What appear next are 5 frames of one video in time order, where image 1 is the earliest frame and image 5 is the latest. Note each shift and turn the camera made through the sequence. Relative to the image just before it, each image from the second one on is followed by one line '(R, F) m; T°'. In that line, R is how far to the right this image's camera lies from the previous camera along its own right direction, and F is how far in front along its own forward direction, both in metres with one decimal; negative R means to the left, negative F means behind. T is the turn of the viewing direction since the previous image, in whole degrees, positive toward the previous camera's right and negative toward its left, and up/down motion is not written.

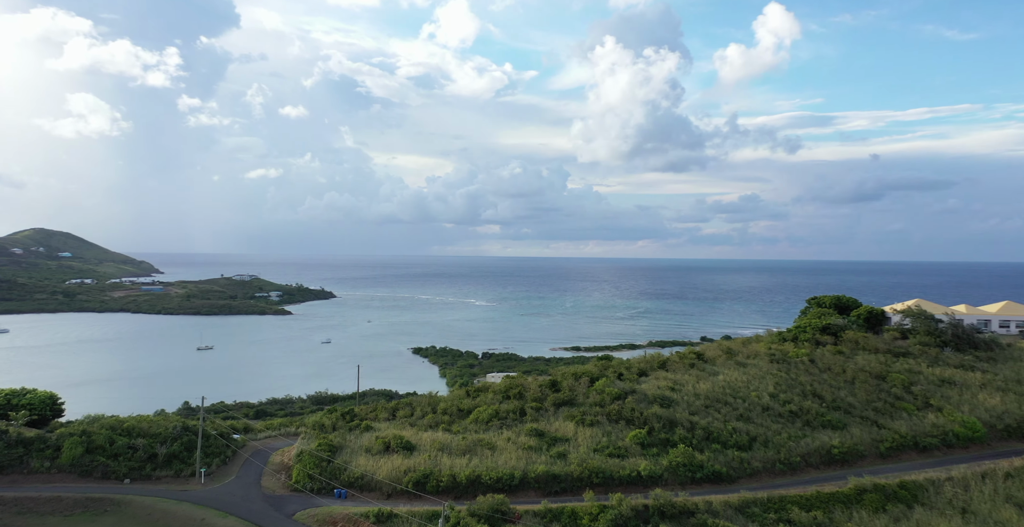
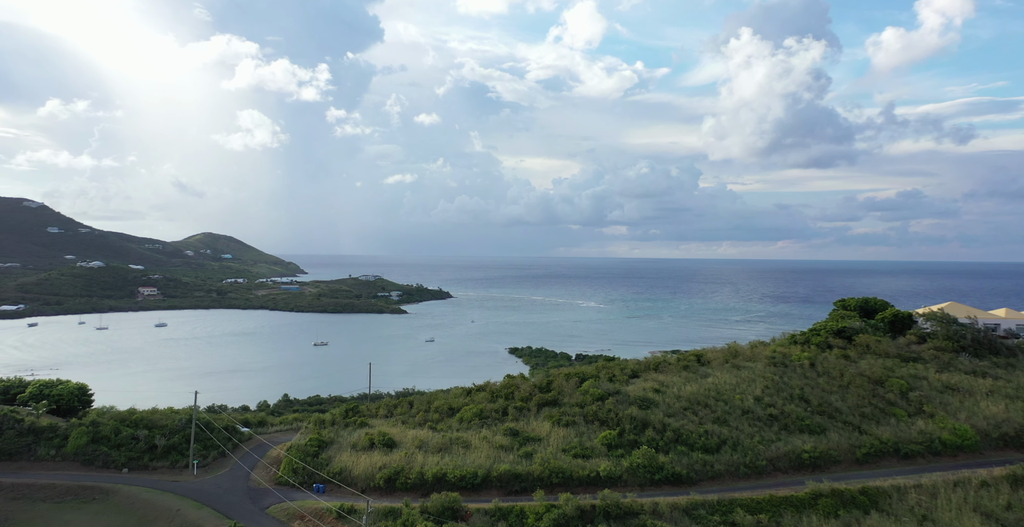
(+1.7, 0.0) m; -3°
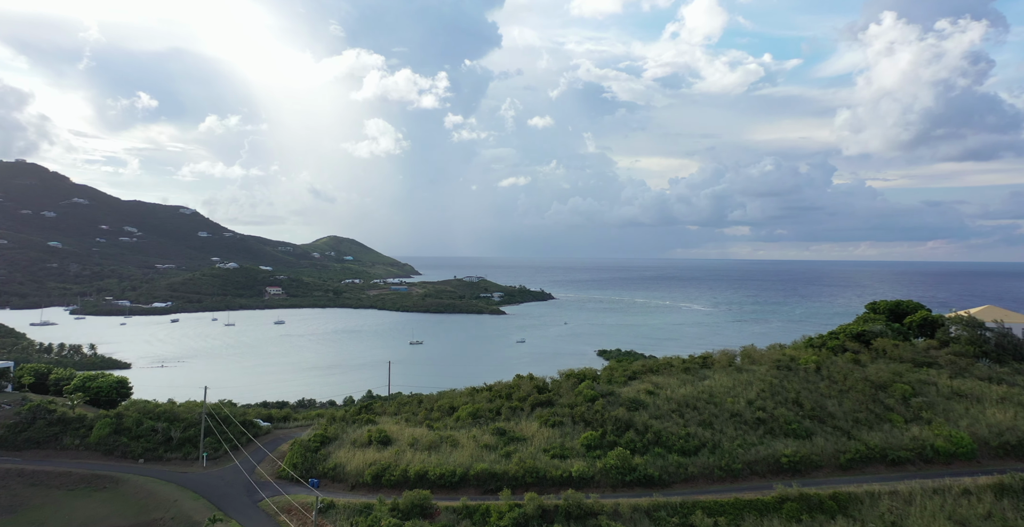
(+1.4, -0.2) m; -3°
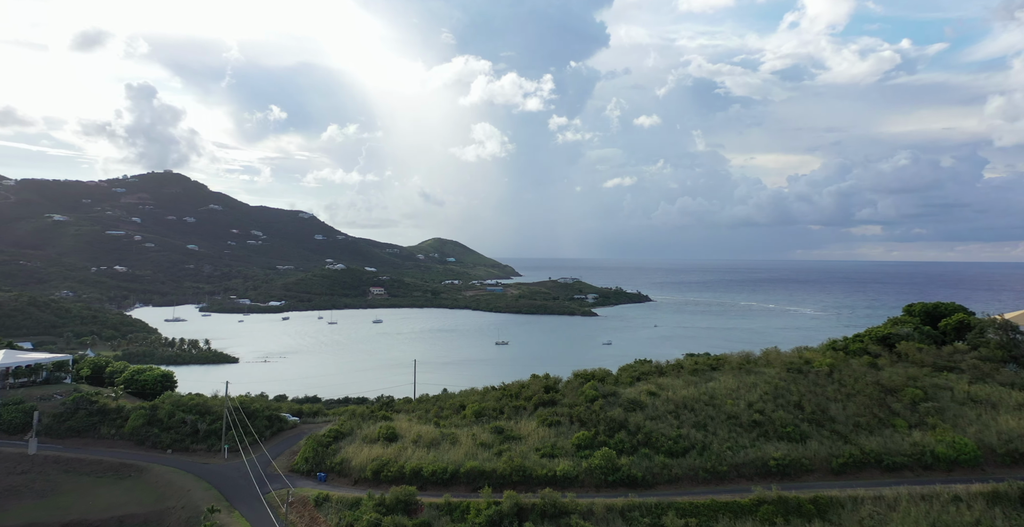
(+1.2, -0.4) m; -3°
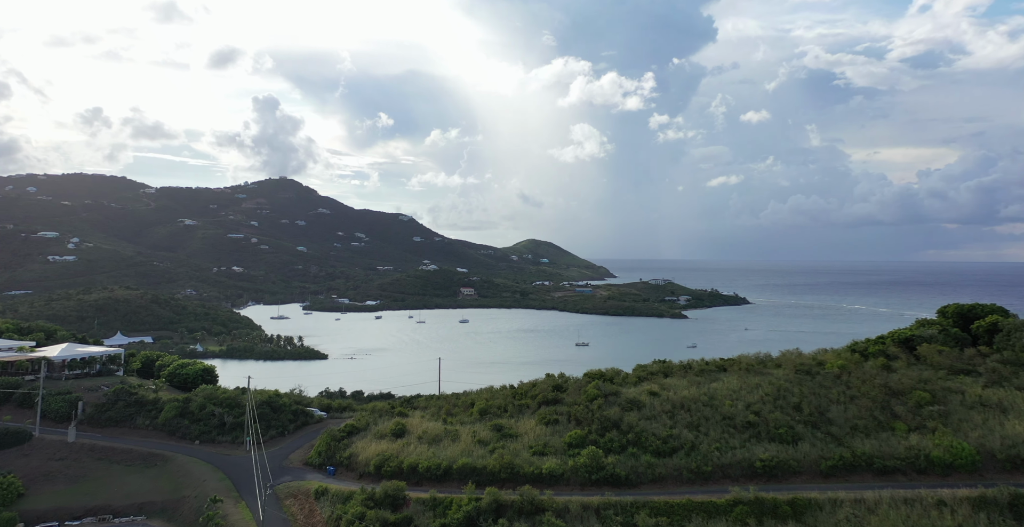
(+1.1, -0.5) m; -3°
